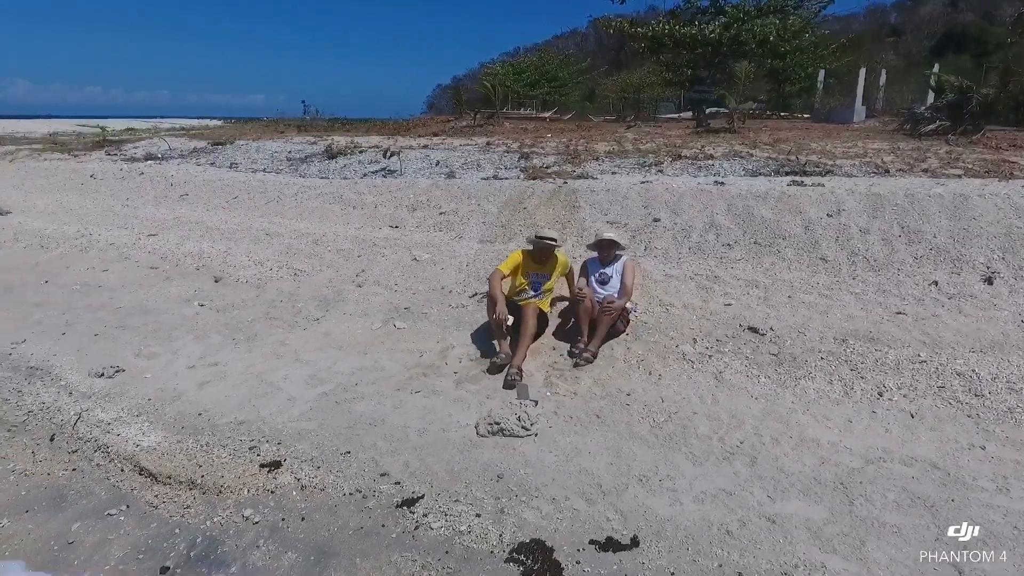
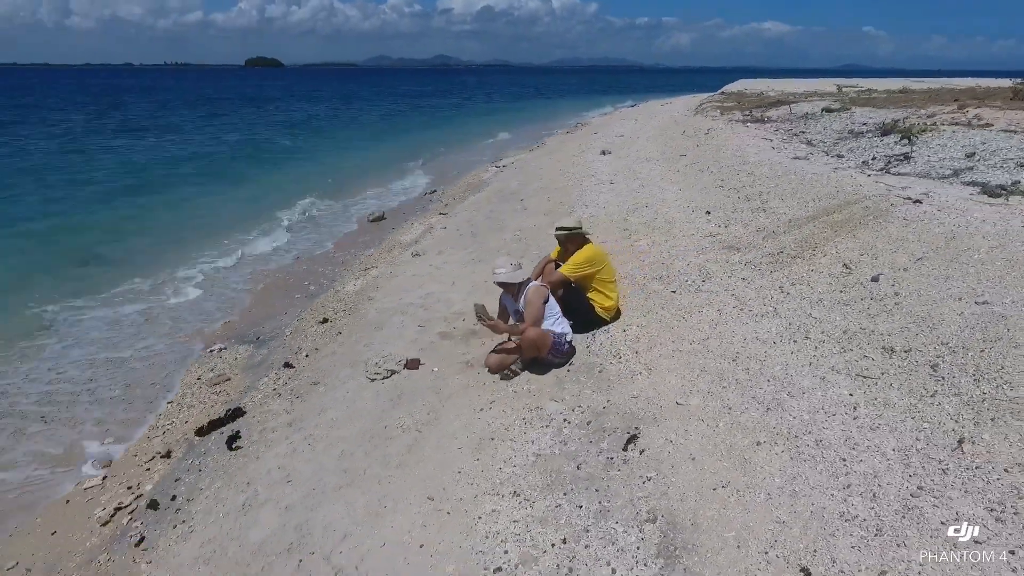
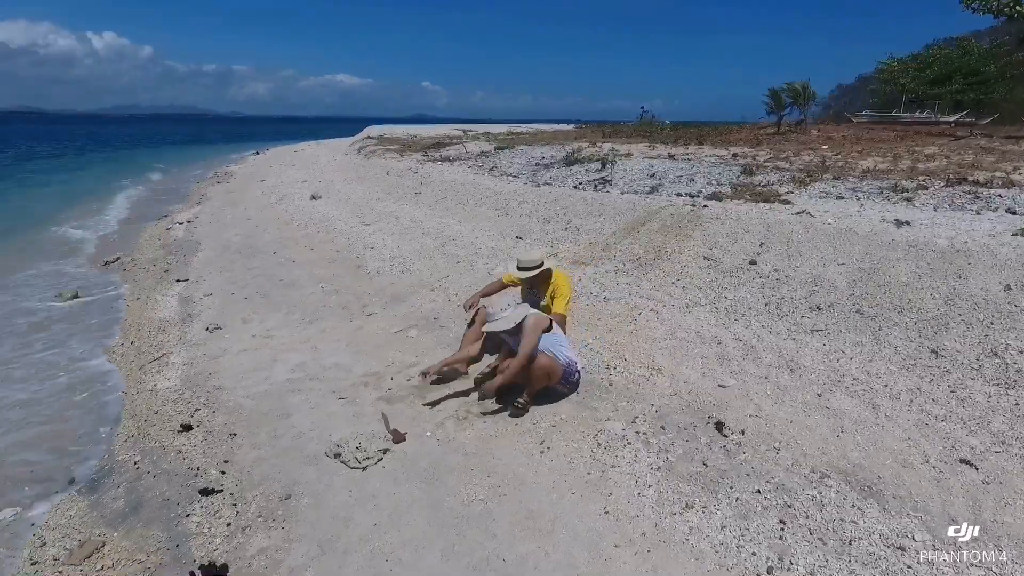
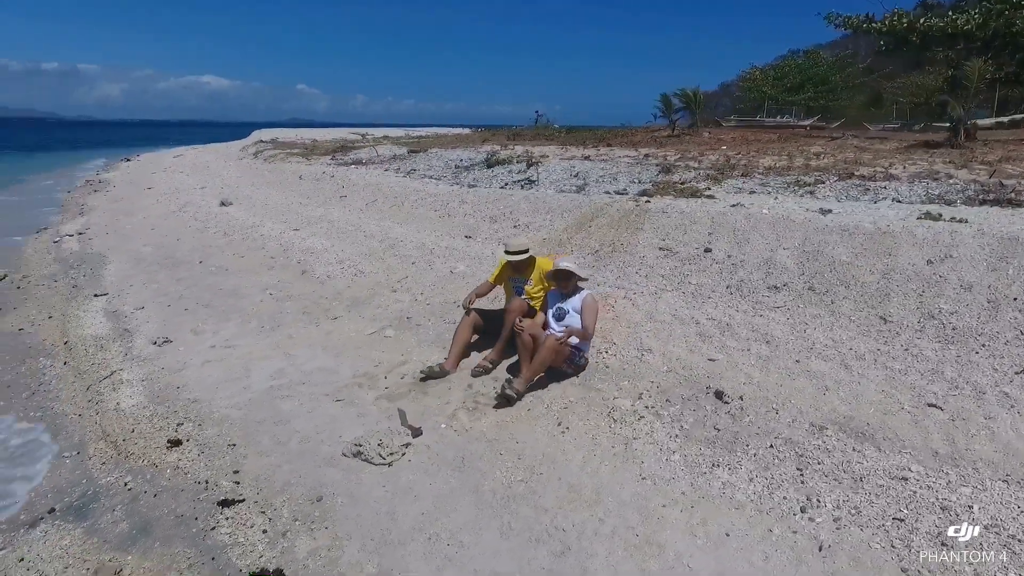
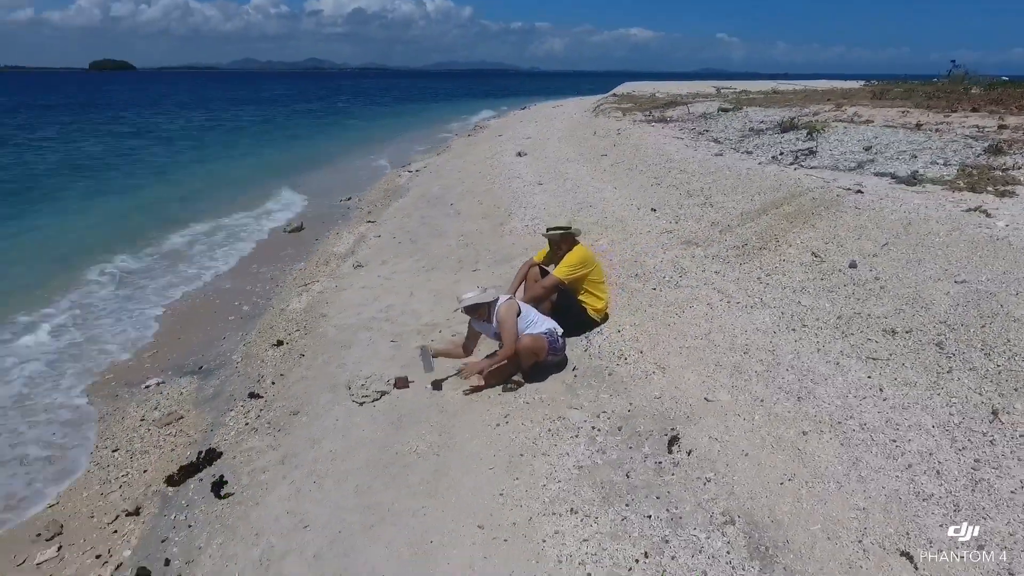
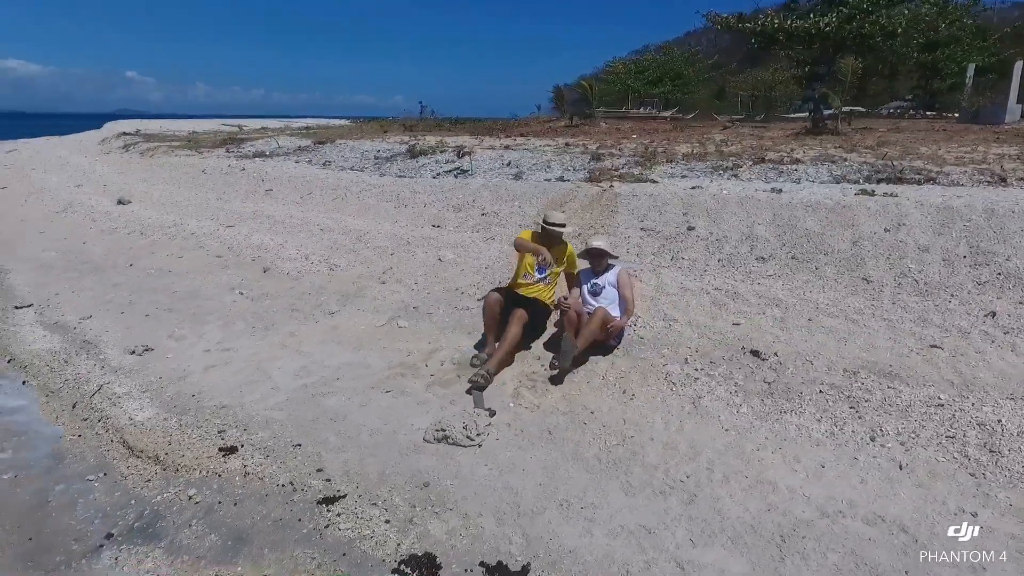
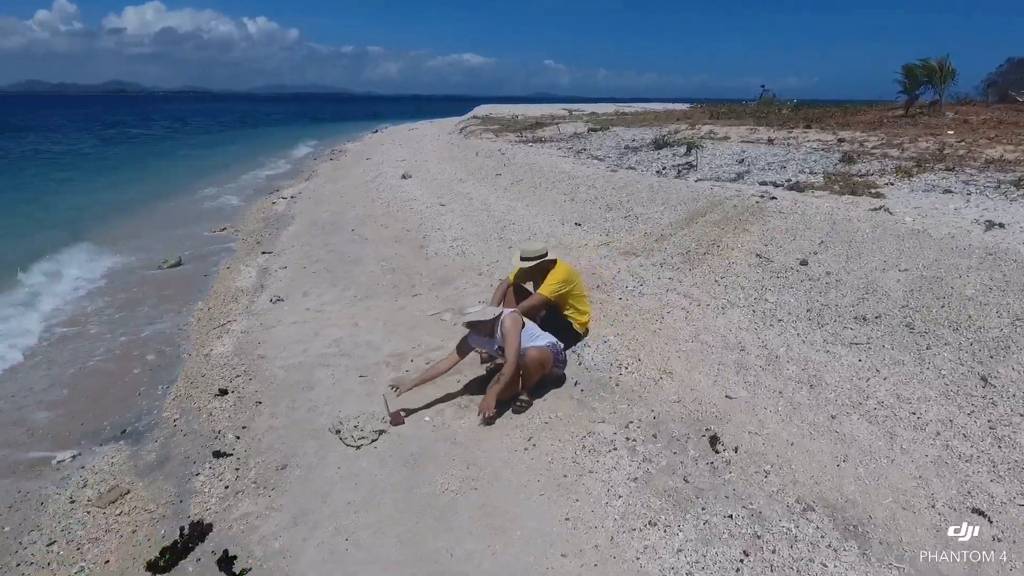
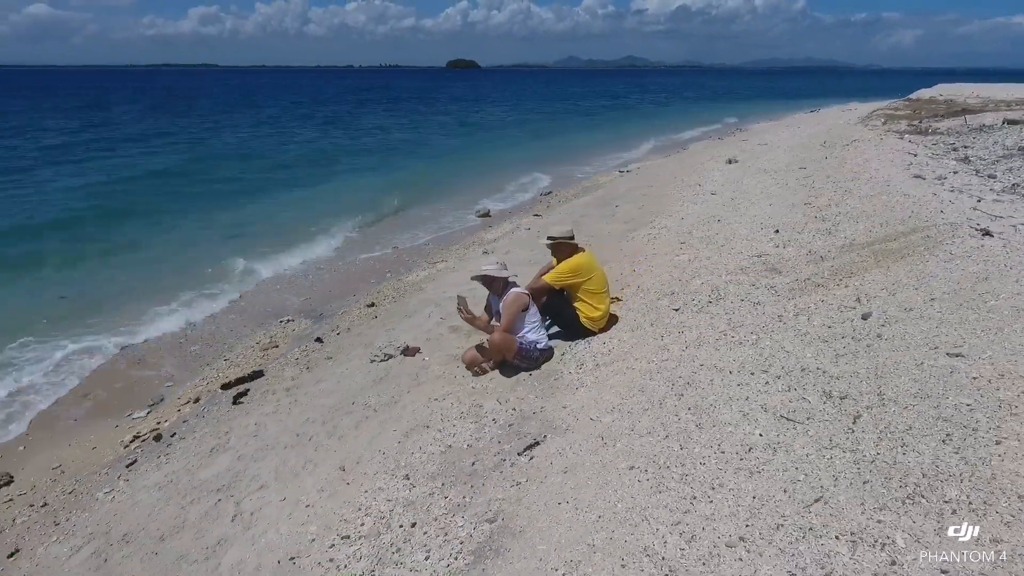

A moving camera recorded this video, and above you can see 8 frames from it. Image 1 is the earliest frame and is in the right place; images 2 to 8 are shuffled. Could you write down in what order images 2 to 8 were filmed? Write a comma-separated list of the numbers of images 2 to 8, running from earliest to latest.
6, 4, 3, 7, 5, 2, 8
